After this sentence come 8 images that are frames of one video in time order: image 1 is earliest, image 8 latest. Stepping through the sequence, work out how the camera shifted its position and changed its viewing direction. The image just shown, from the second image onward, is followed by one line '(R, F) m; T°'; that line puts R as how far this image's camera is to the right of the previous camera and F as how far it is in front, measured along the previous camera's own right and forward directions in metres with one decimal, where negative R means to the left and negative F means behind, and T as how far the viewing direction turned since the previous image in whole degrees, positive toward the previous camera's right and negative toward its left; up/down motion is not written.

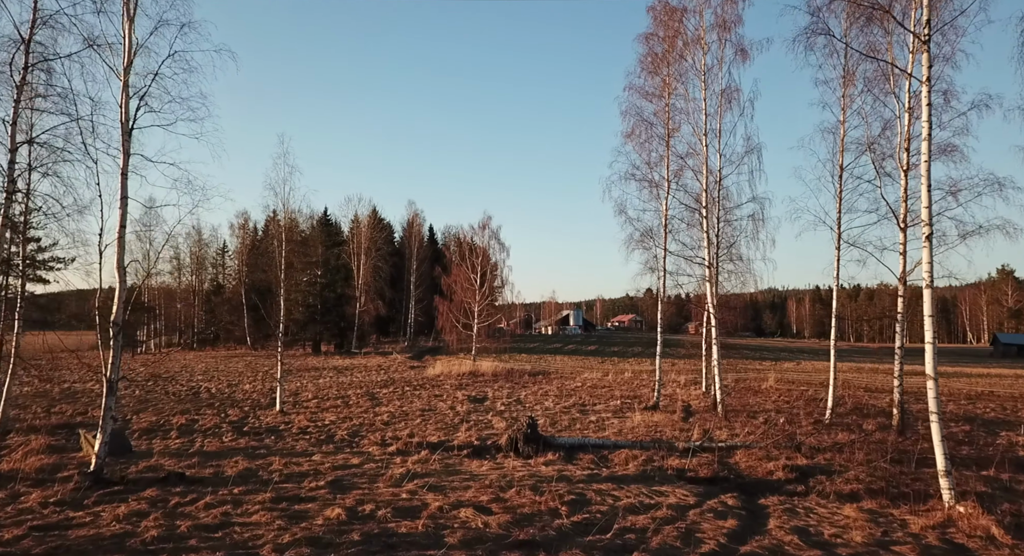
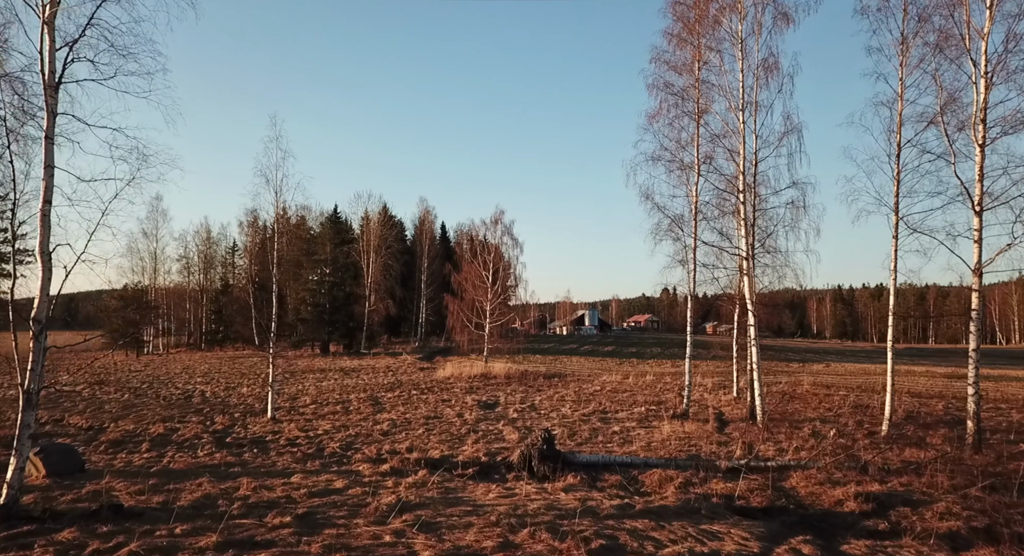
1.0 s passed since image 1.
(0.0, +1.9) m; -1°
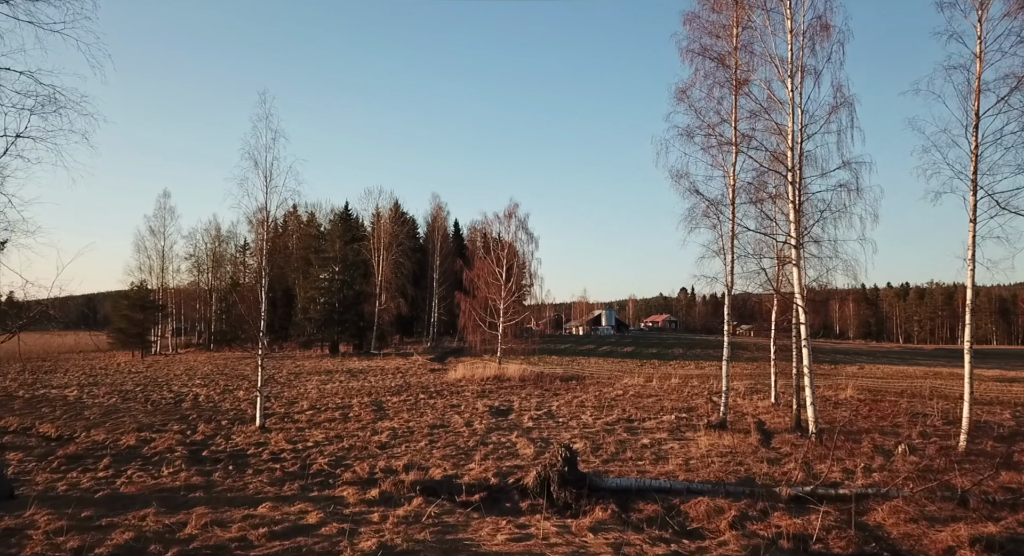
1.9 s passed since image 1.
(0.0, +1.9) m; -1°
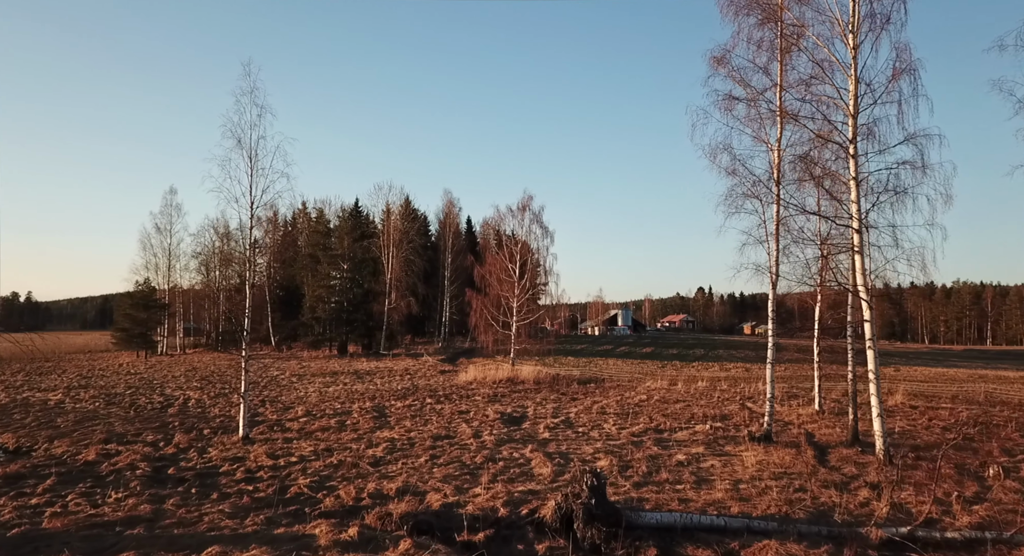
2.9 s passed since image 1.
(0.0, +1.9) m; -1°
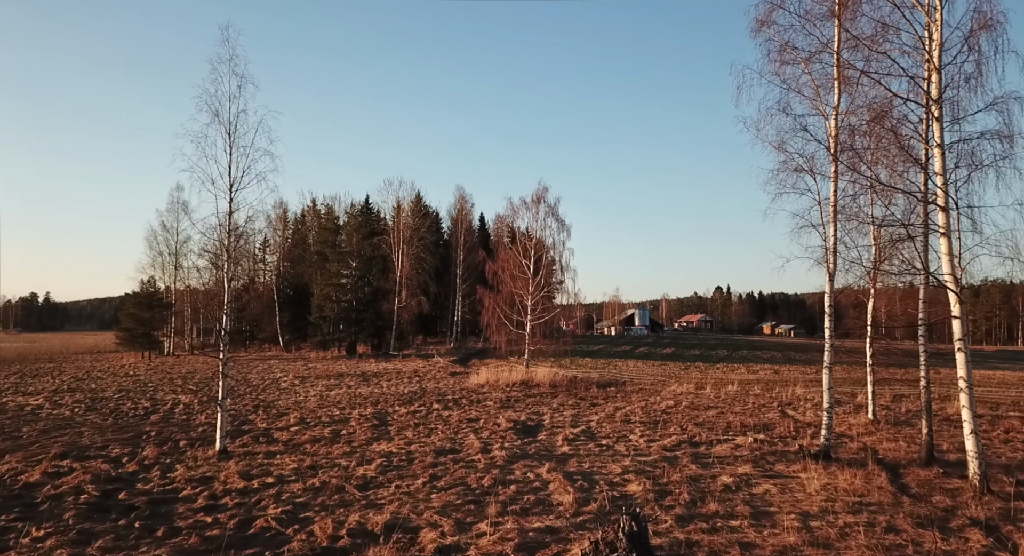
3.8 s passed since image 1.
(0.0, +1.9) m; -1°
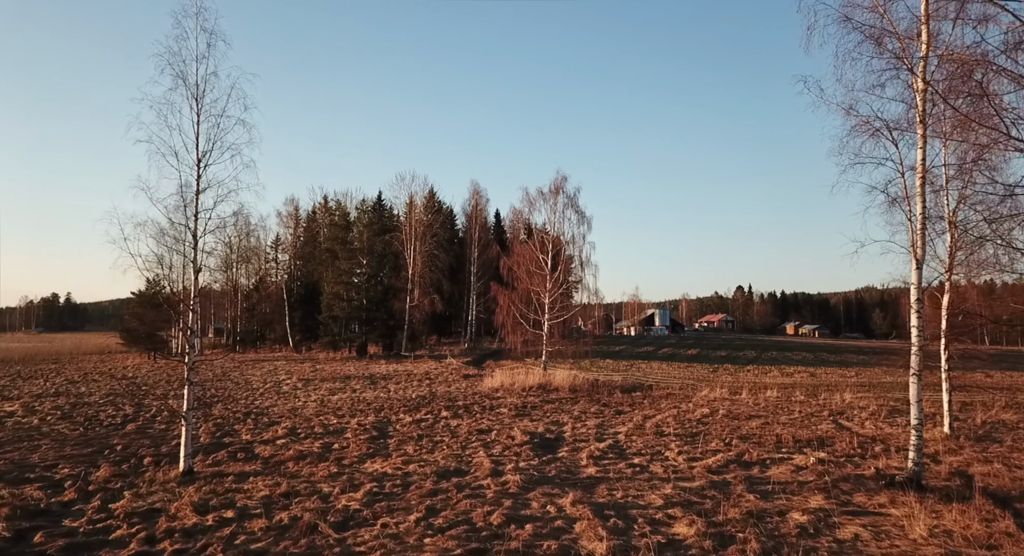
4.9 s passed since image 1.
(0.0, +2.1) m; -1°
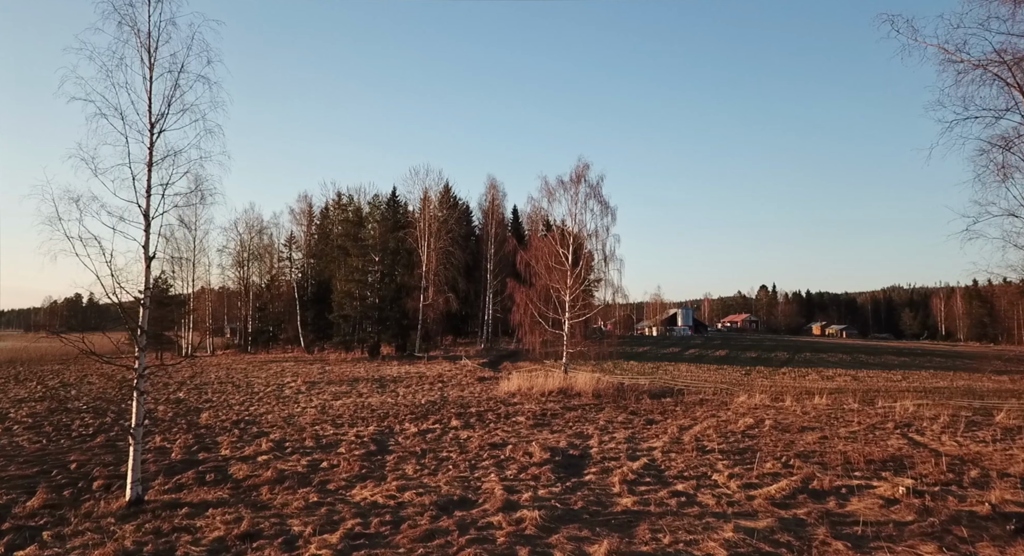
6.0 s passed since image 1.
(0.0, +2.1) m; -1°
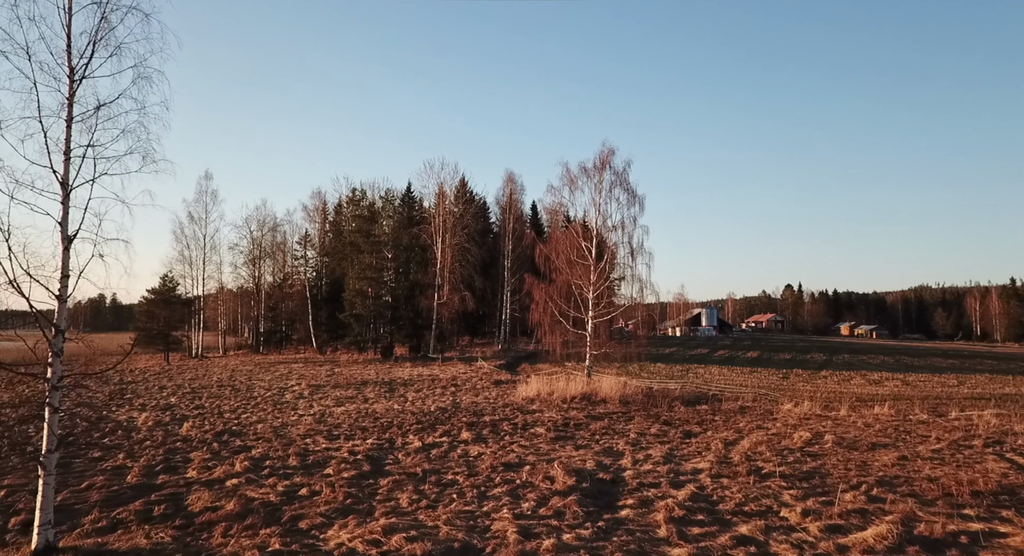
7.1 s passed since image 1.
(0.0, +2.2) m; -1°
